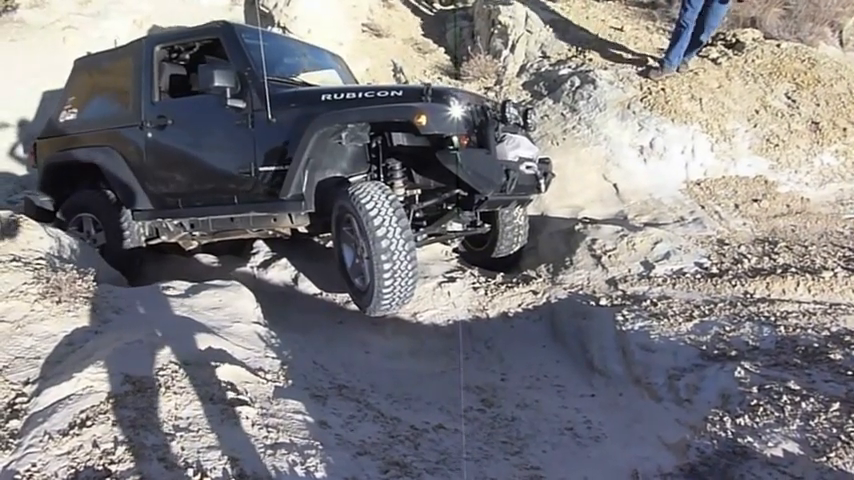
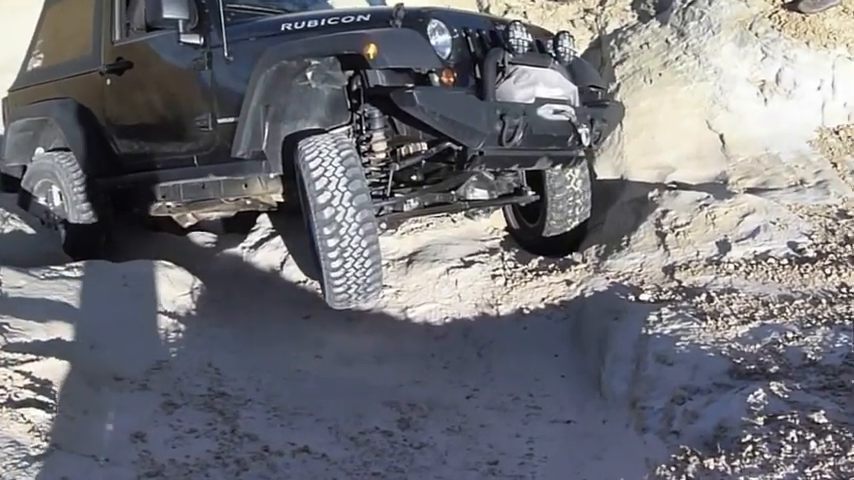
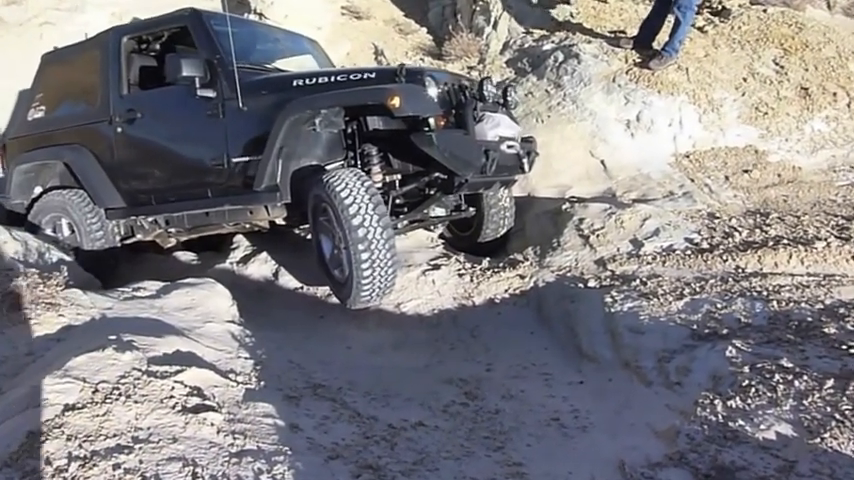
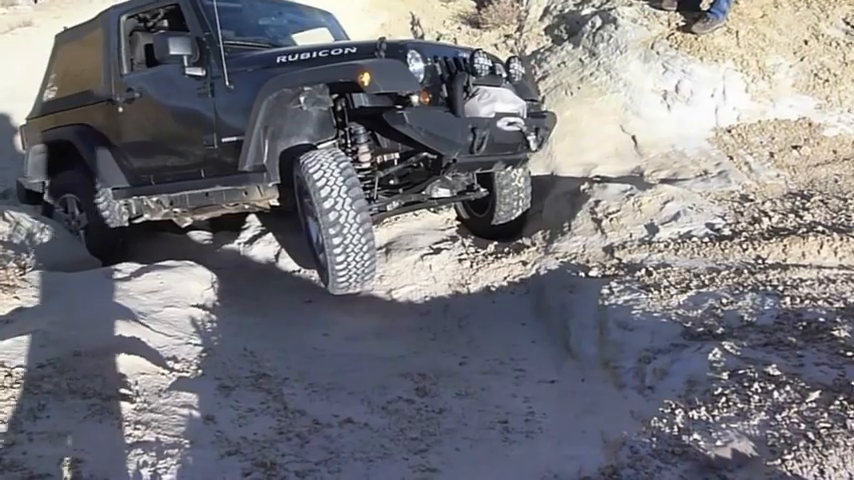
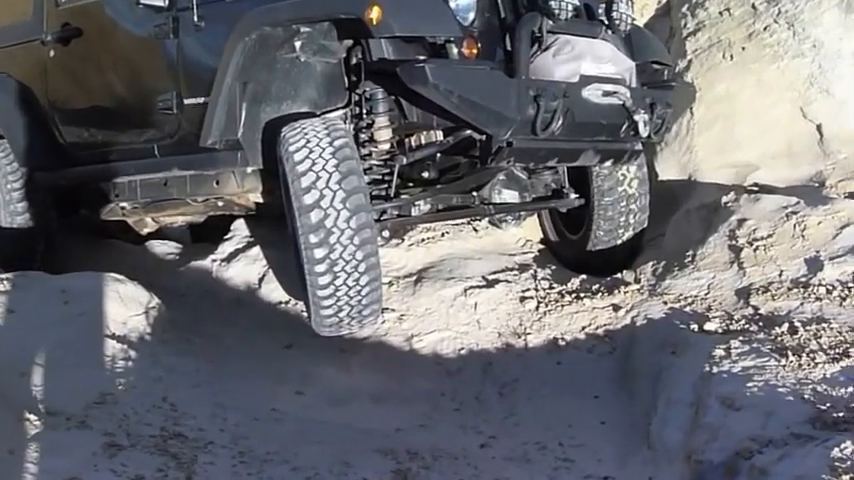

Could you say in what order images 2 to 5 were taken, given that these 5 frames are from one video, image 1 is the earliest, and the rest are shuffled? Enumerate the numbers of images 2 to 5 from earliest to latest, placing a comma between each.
3, 4, 2, 5
